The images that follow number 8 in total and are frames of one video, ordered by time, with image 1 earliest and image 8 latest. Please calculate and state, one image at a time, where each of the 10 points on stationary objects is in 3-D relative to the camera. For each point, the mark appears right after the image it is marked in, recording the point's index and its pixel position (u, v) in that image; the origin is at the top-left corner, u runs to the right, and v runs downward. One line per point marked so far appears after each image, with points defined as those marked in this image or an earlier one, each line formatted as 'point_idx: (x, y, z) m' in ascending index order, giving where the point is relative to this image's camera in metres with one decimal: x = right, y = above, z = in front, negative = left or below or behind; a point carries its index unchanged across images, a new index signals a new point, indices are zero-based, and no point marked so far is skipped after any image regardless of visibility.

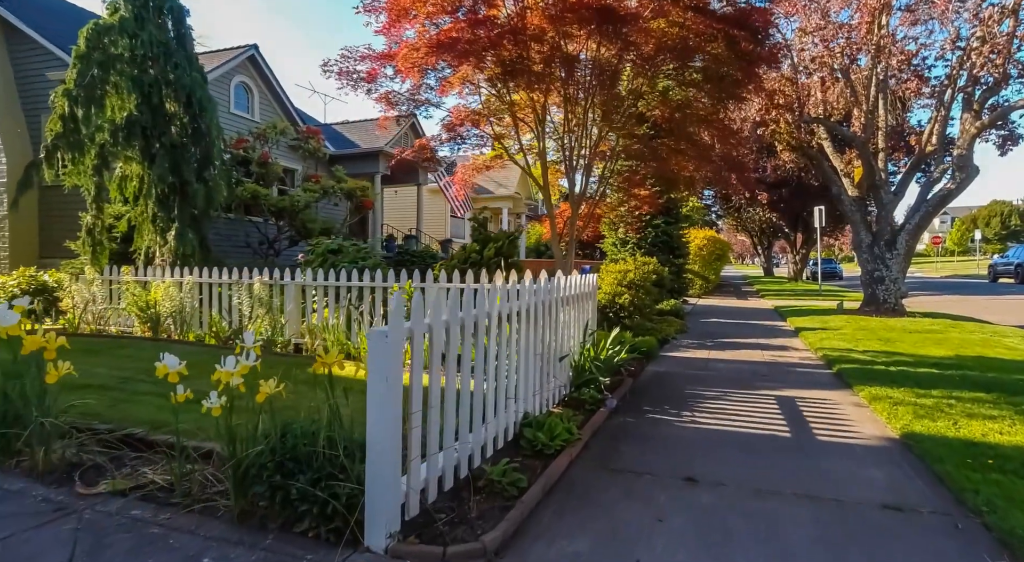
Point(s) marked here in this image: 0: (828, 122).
0: (+7.0, +3.5, +15.2) m
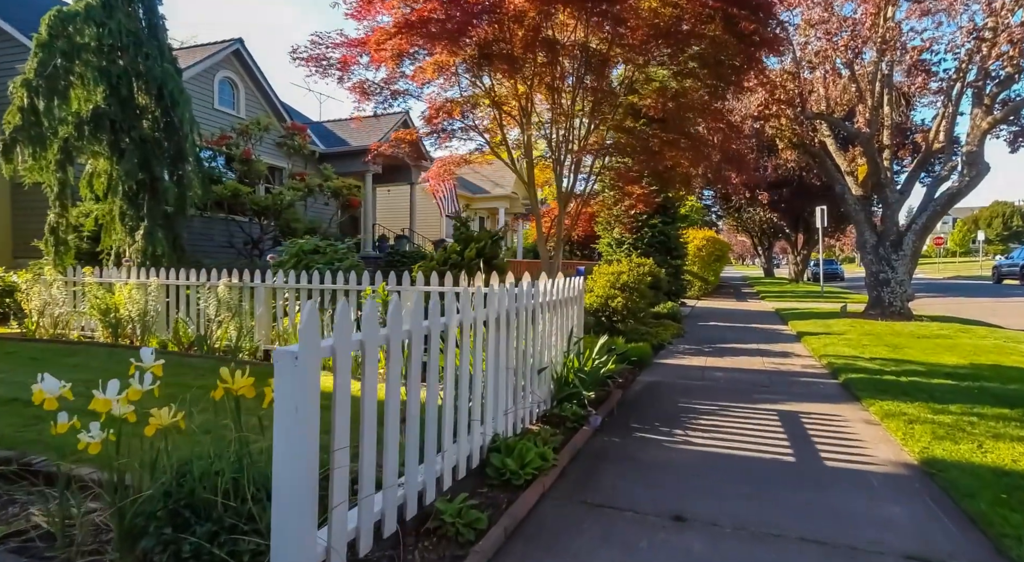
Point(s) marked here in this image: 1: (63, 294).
0: (+6.8, +3.4, +14.7) m
1: (-5.8, -0.2, +8.9) m
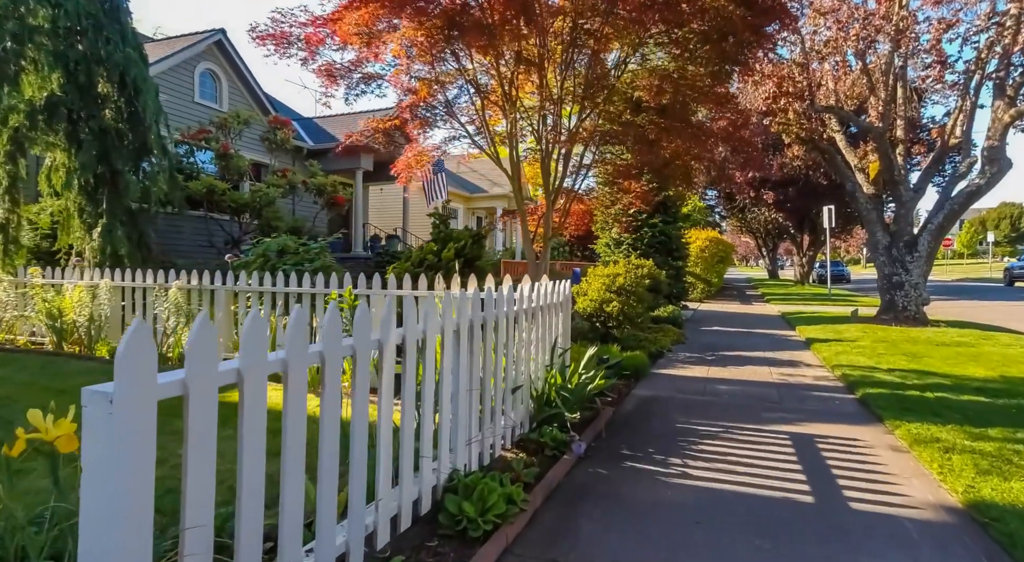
0: (+6.6, +3.4, +13.9) m
1: (-5.9, -0.2, +8.2) m
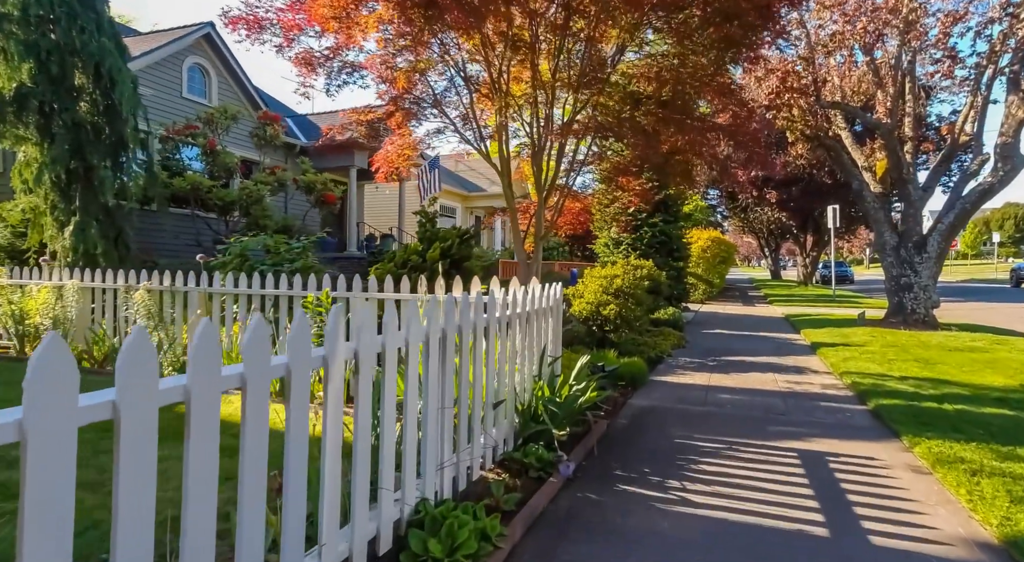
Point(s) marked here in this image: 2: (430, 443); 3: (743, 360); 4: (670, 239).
0: (+6.6, +3.4, +13.5) m
1: (-6.1, -0.2, +7.8) m
2: (-0.4, -0.8, +3.3) m
3: (+3.1, -1.1, +9.4) m
4: (+3.4, +0.9, +14.8) m
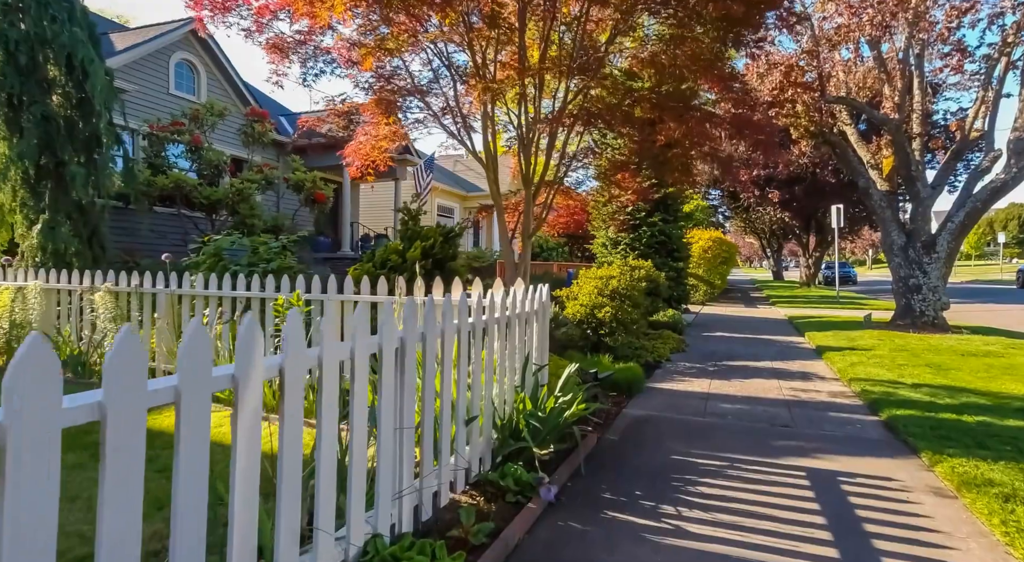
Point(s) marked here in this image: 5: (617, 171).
0: (+6.4, +3.3, +13.0) m
1: (-6.2, -0.2, +7.4) m
2: (-0.5, -0.8, +2.8) m
3: (+3.0, -1.1, +9.0) m
4: (+3.3, +0.9, +14.4) m
5: (+1.1, +1.2, +7.6) m
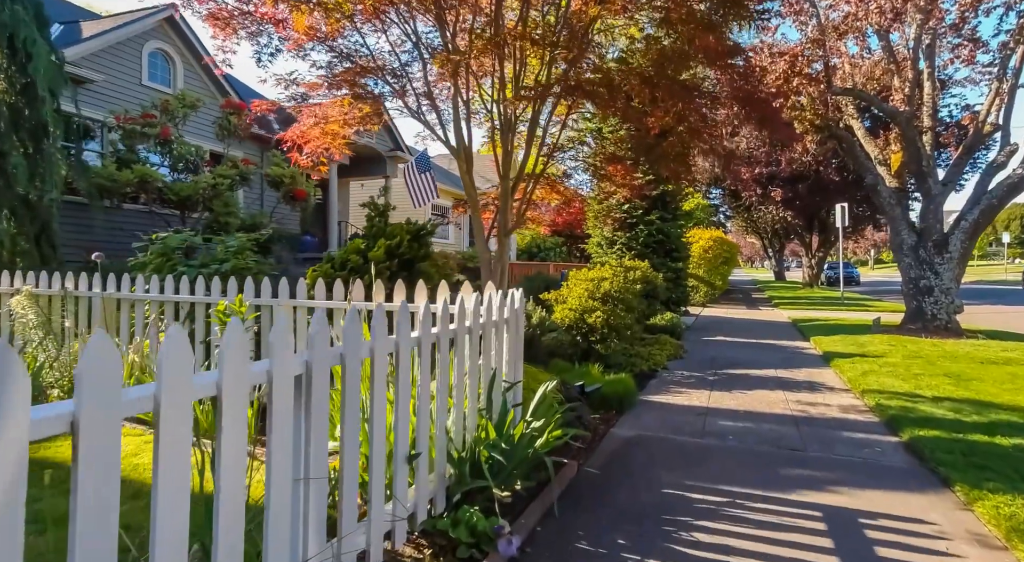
0: (+6.3, +3.3, +12.4) m
1: (-6.4, -0.2, +6.7) m
2: (-0.7, -0.8, +2.2) m
3: (+2.8, -1.1, +8.3) m
4: (+3.1, +0.8, +13.7) m
5: (+0.9, +1.2, +6.9) m
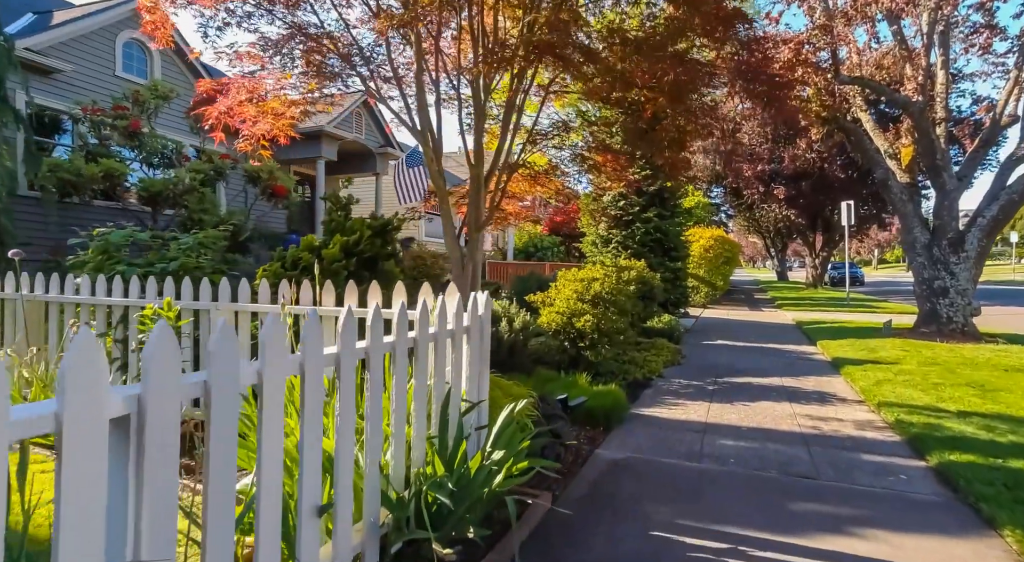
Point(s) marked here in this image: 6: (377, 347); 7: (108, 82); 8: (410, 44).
0: (+6.1, +3.3, +11.7) m
1: (-6.6, -0.2, +6.1) m
2: (-0.9, -0.8, +1.5) m
3: (+2.6, -1.1, +7.6) m
4: (+2.9, +0.8, +13.0) m
5: (+0.8, +1.2, +6.3) m
6: (-0.5, -0.2, +2.7) m
7: (-7.5, +3.7, +12.8) m
8: (-1.0, +1.9, +5.1) m
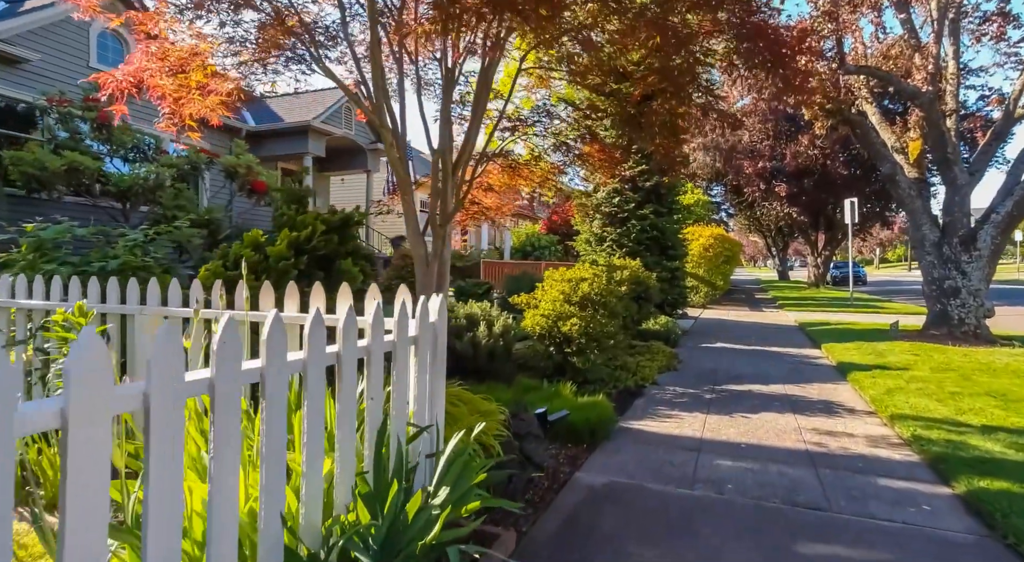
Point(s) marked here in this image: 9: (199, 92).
0: (+5.9, +3.3, +11.1) m
1: (-6.8, -0.2, +5.5) m
2: (-1.1, -0.8, +1.0) m
3: (+2.5, -1.1, +7.1) m
4: (+2.7, +0.8, +12.5) m
5: (+0.6, +1.2, +5.7) m
6: (-0.7, -0.2, +2.1) m
7: (-7.6, +3.7, +12.3) m
8: (-1.1, +1.9, +4.5) m
9: (-2.0, +1.3, +5.1) m
